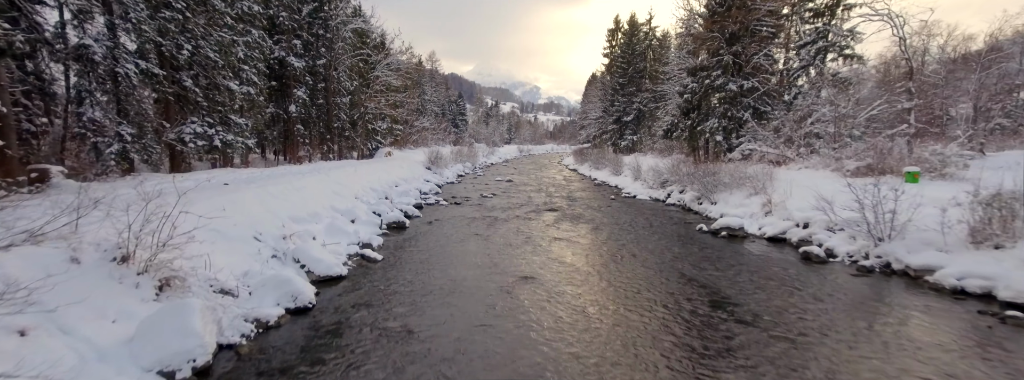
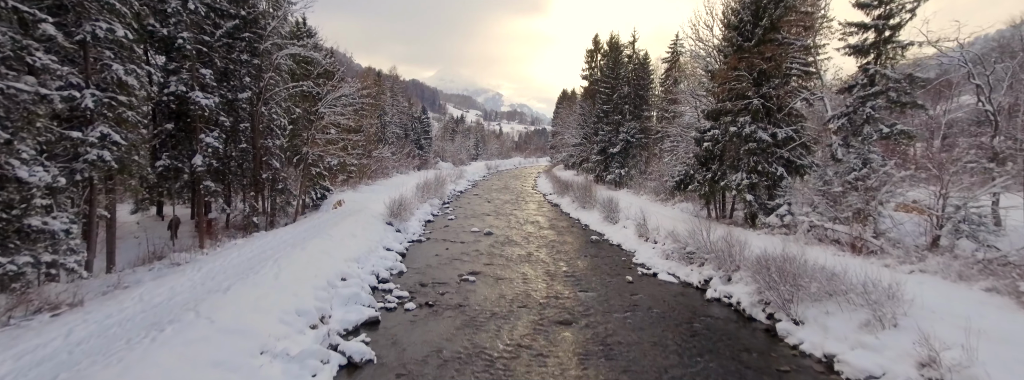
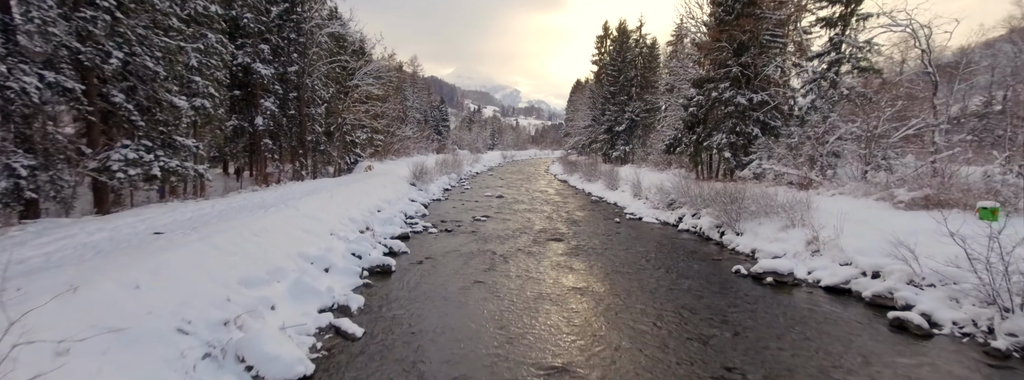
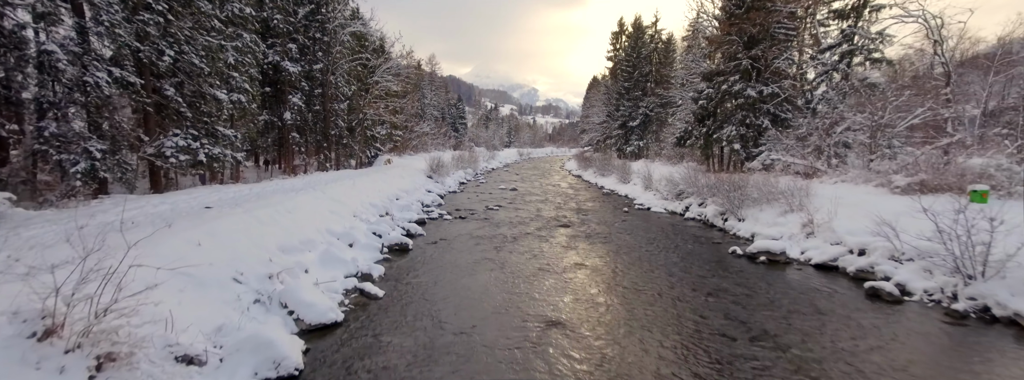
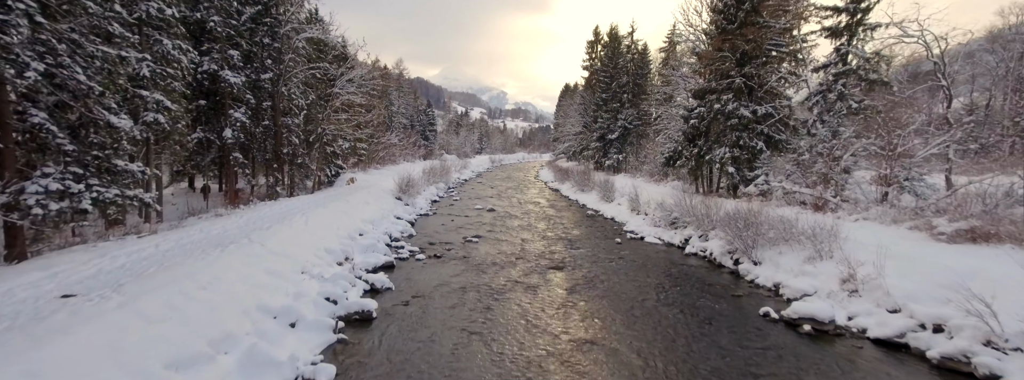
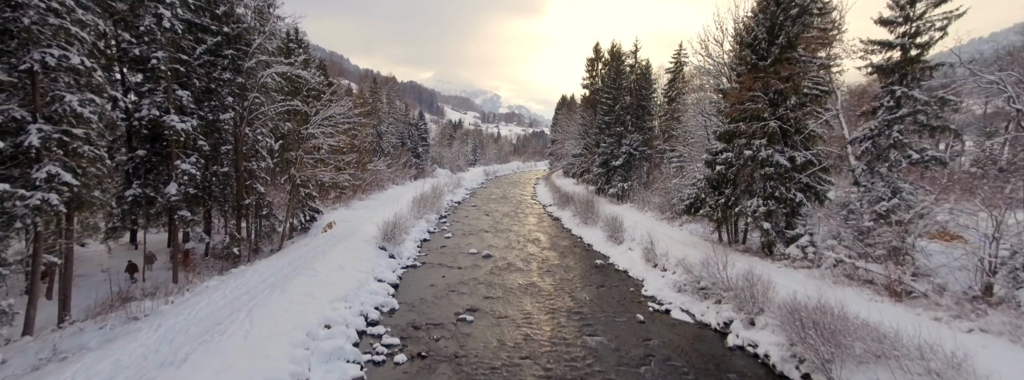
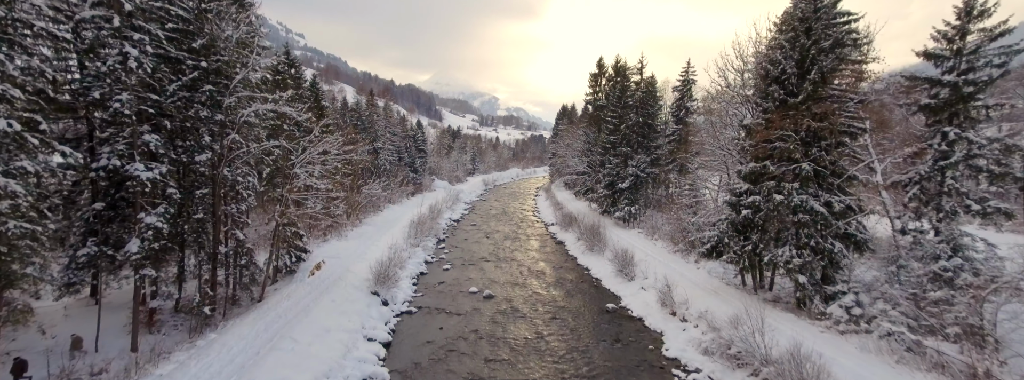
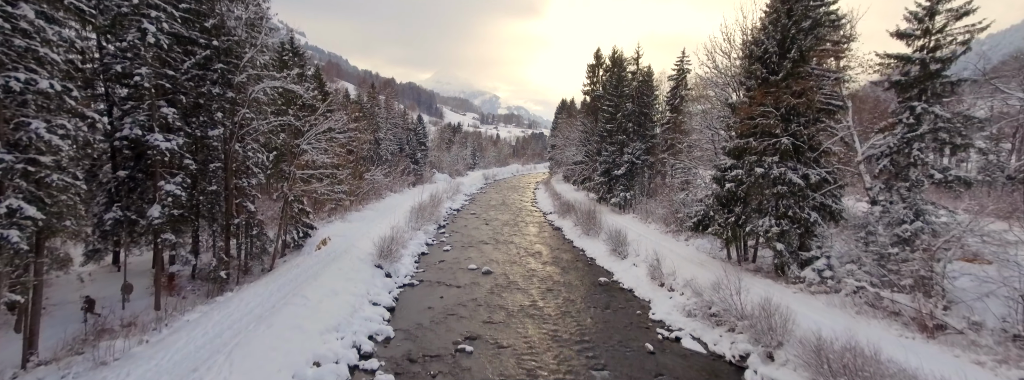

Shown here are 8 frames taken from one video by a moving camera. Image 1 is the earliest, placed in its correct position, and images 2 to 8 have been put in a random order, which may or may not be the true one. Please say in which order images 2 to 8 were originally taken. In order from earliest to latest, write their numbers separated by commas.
4, 3, 5, 2, 6, 8, 7
